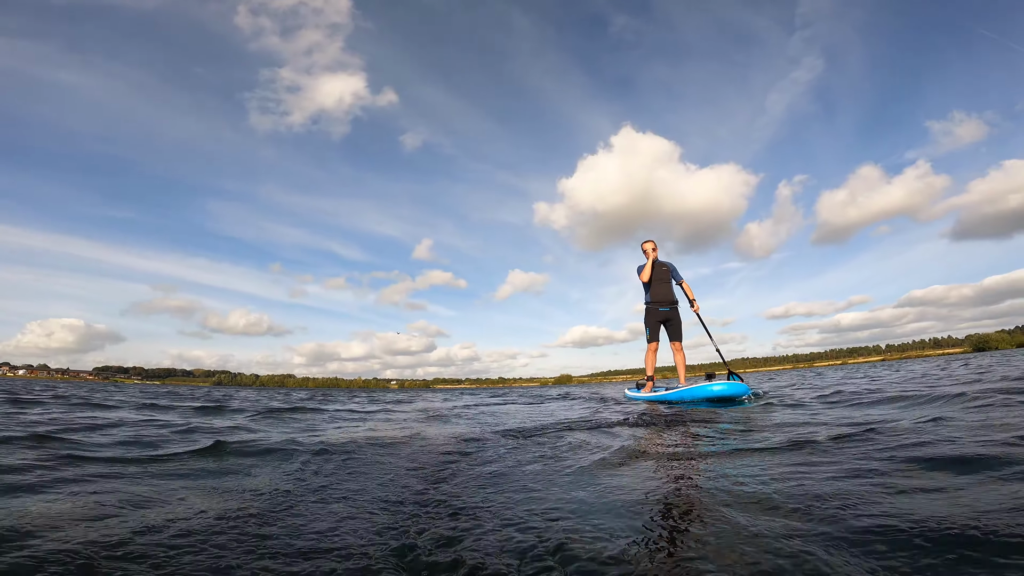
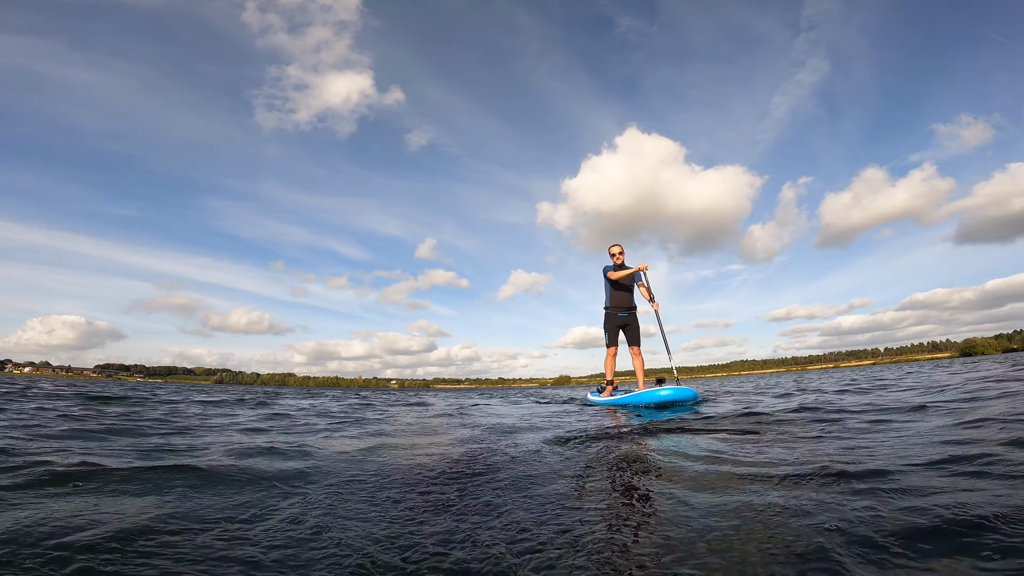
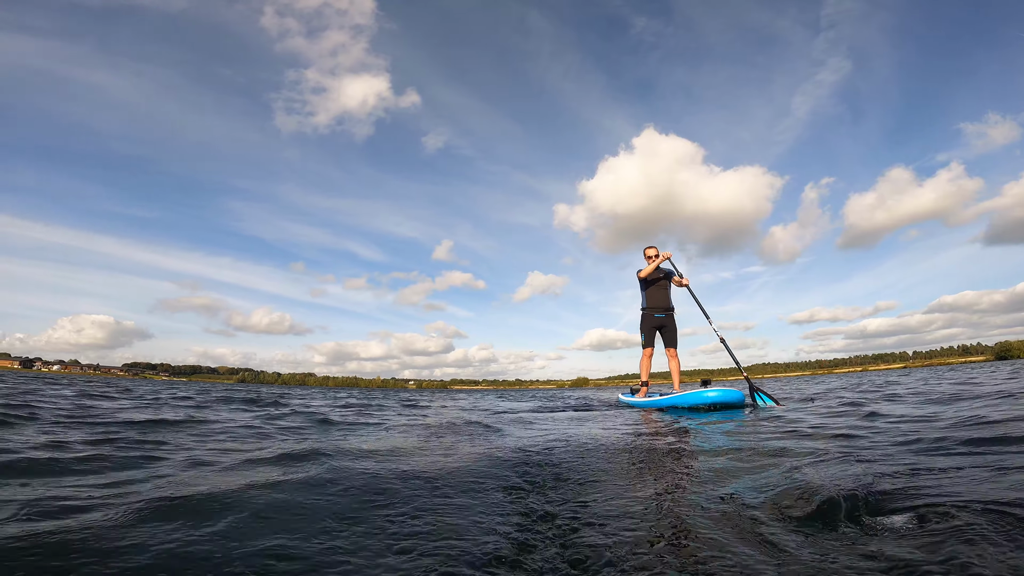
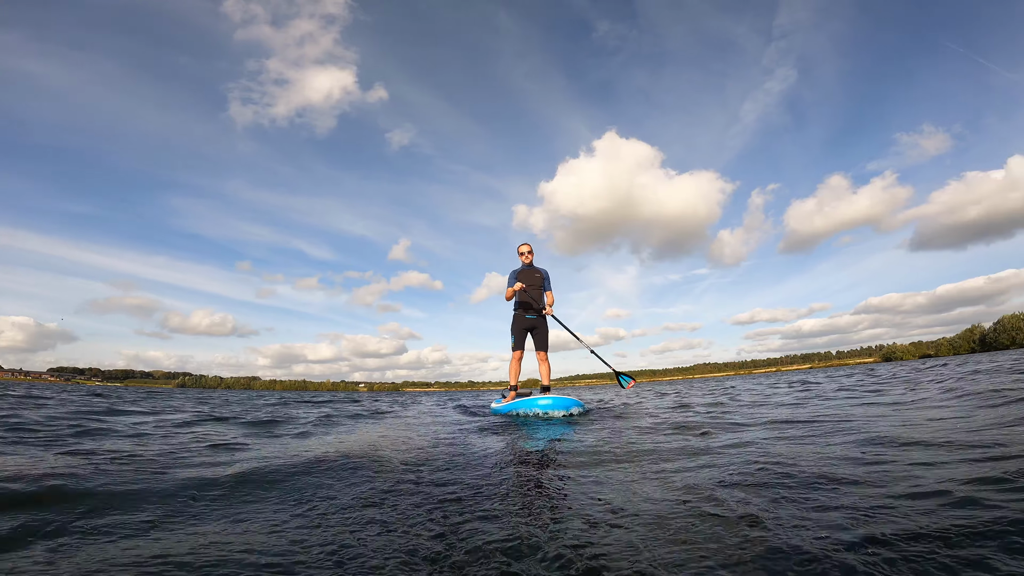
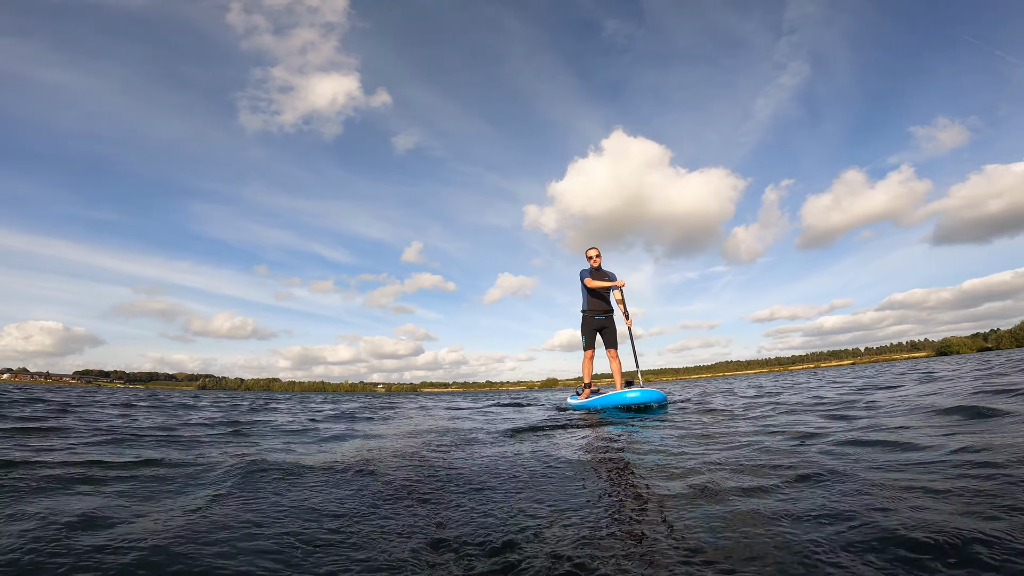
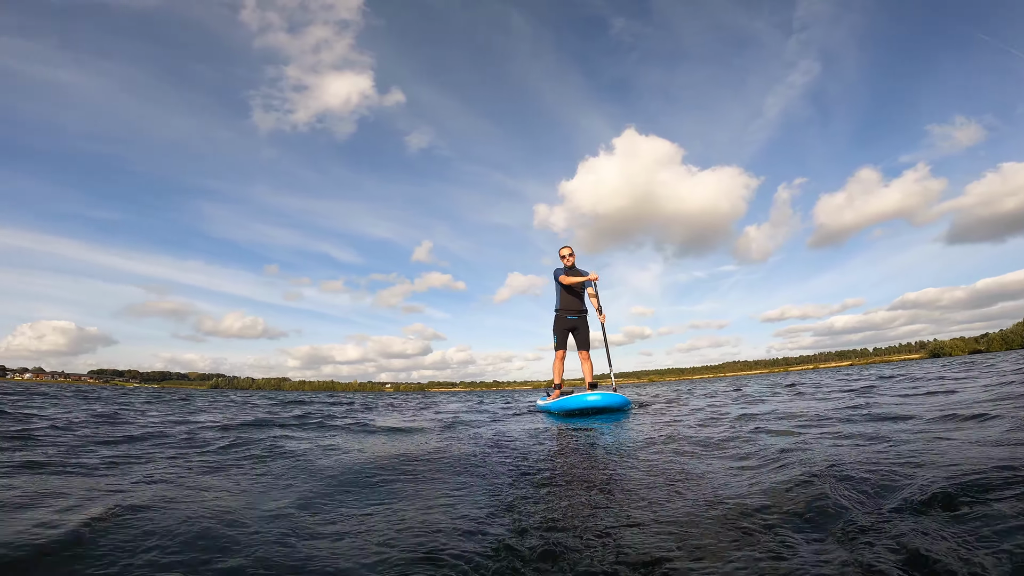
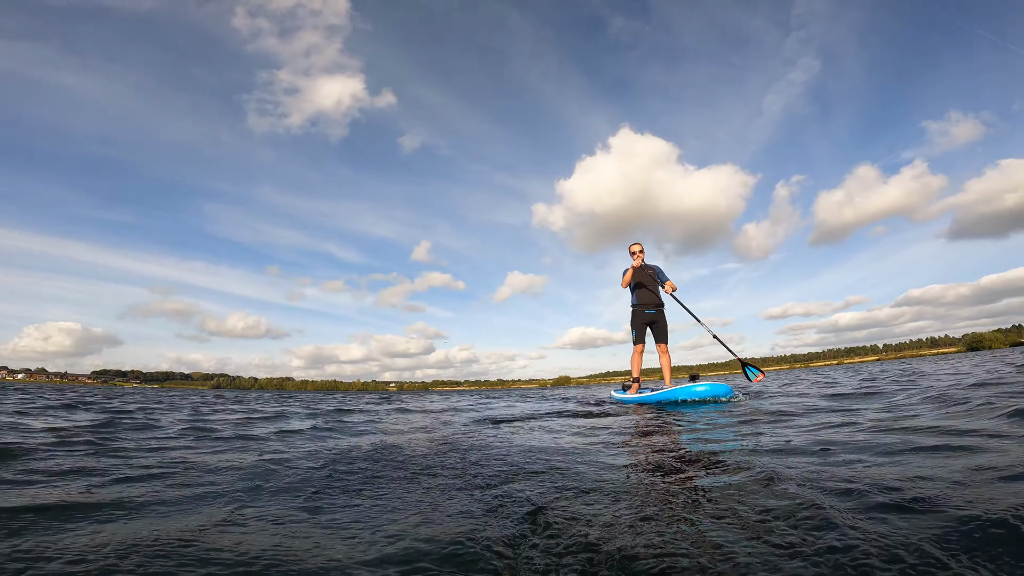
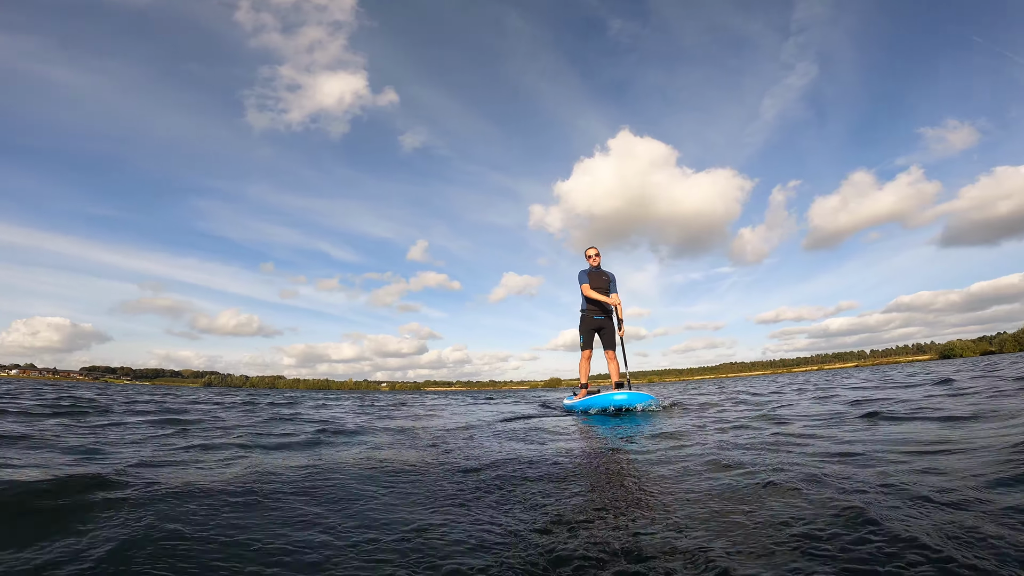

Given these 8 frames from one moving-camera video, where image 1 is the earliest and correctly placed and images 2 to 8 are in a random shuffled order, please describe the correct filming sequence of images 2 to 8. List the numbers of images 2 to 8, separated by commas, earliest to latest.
7, 3, 2, 5, 8, 6, 4
